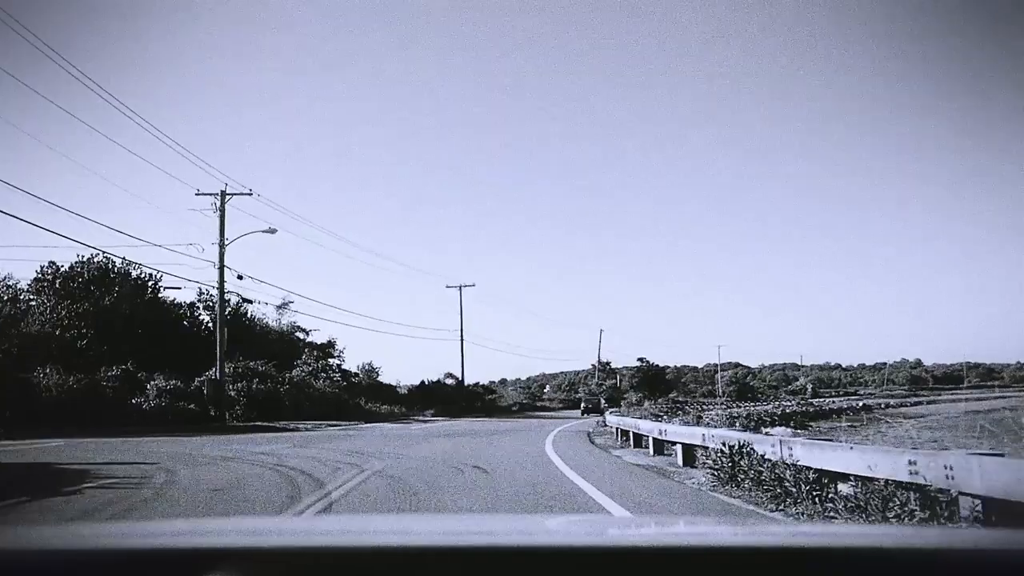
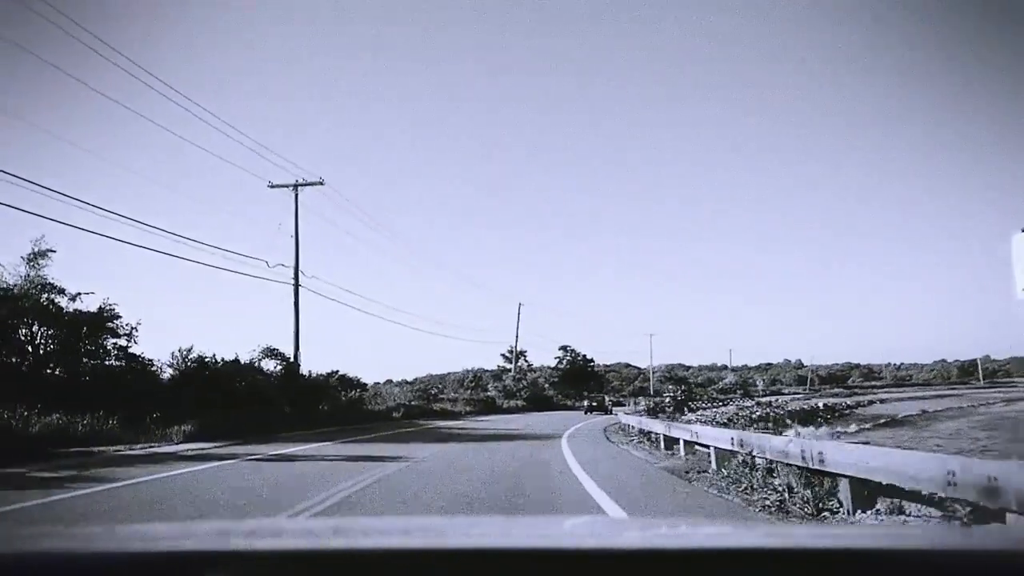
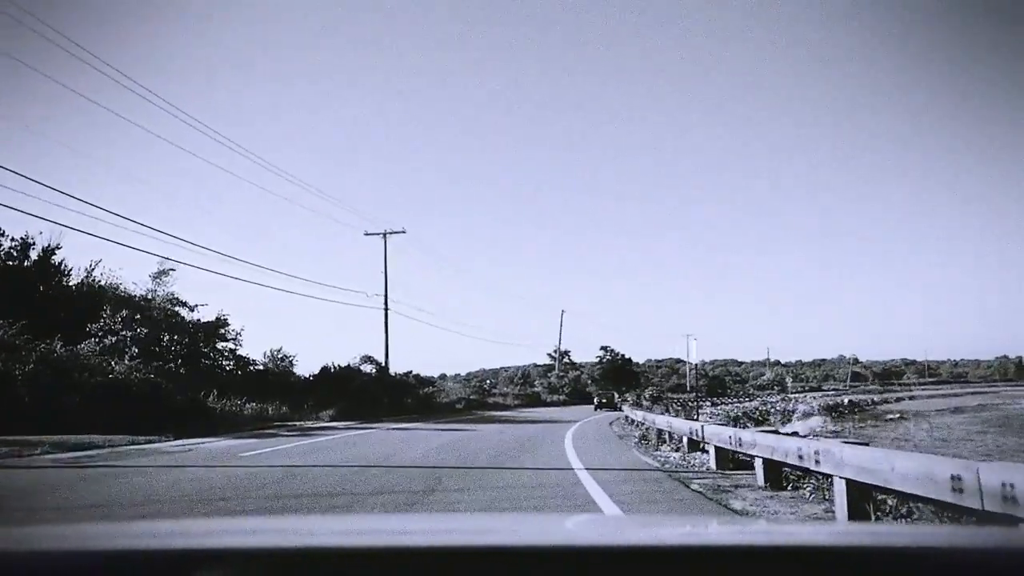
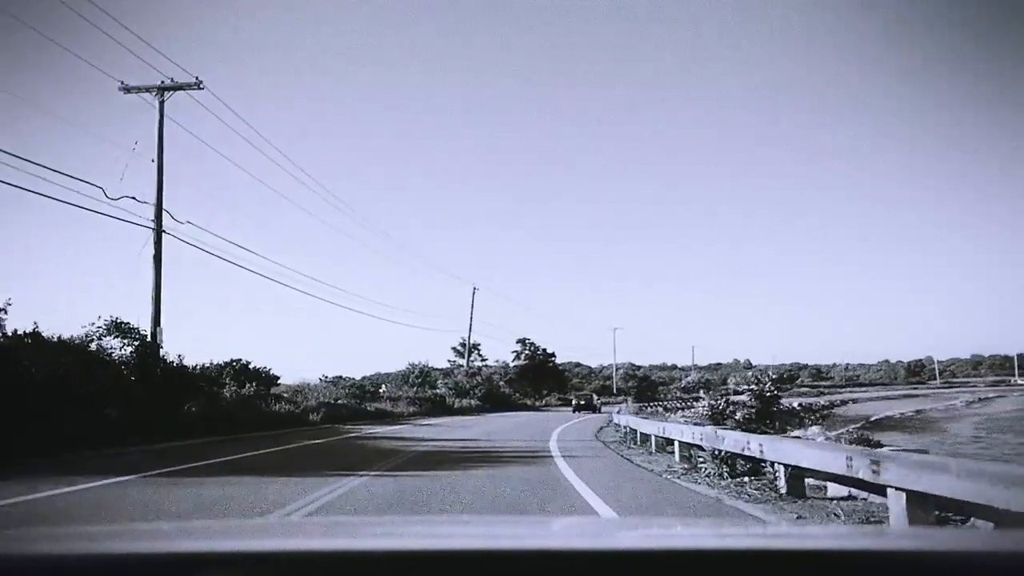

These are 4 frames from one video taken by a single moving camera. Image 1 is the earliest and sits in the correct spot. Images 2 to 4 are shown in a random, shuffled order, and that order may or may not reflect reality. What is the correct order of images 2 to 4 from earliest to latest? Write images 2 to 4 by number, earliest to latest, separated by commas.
3, 2, 4
